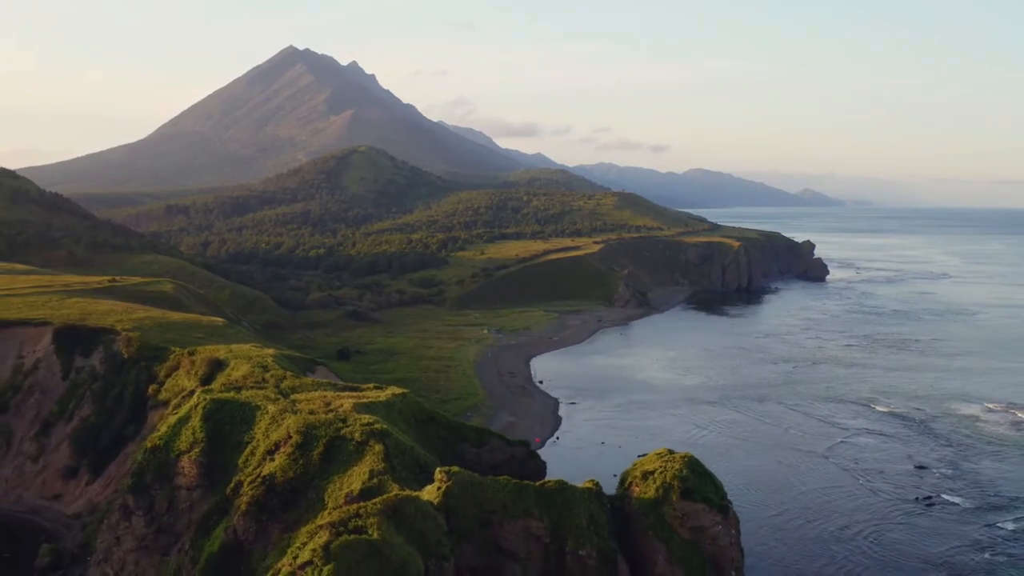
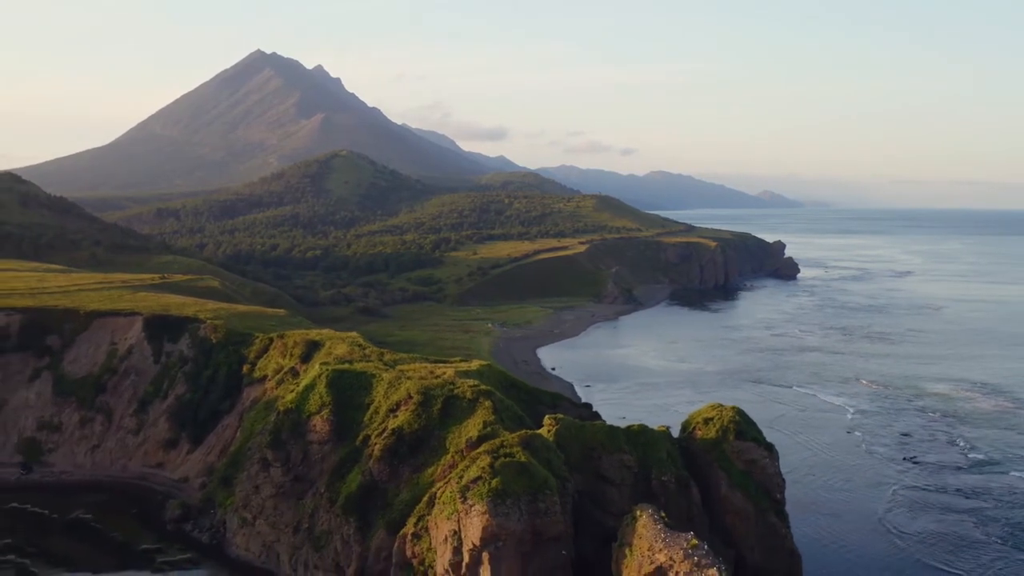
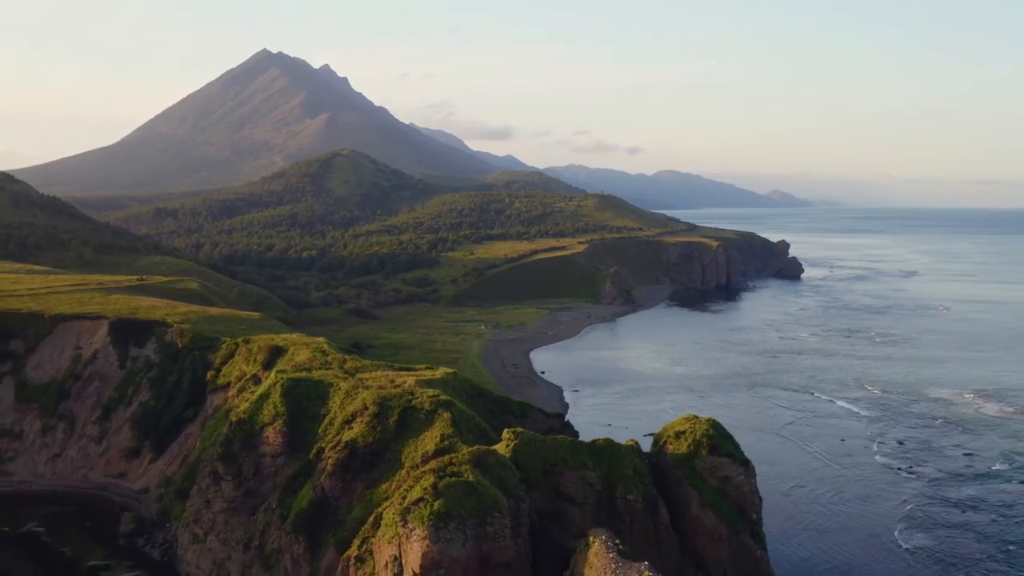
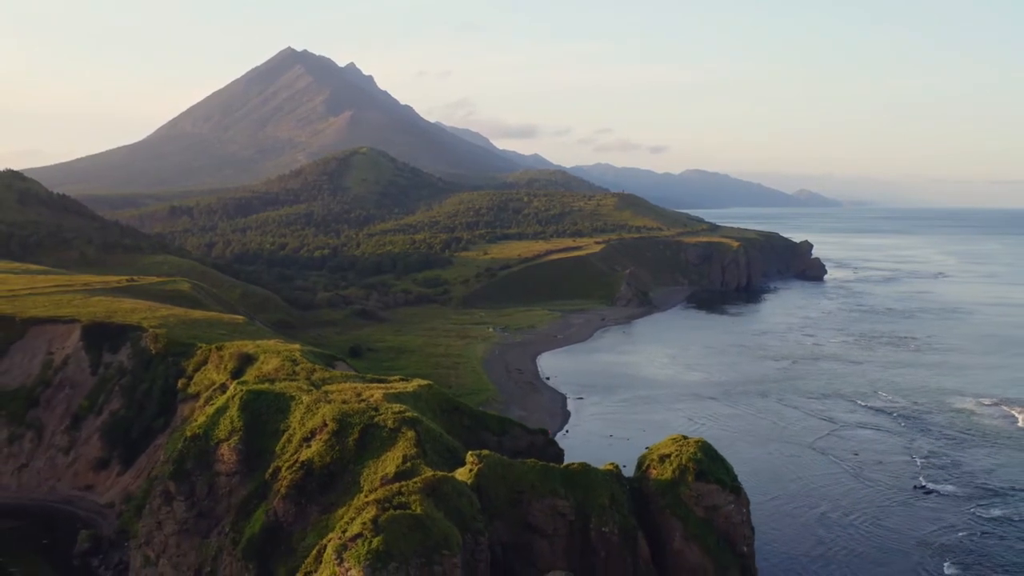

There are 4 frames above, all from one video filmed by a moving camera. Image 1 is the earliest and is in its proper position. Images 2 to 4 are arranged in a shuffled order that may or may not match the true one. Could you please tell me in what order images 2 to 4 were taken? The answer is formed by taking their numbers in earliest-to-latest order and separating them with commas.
4, 3, 2
